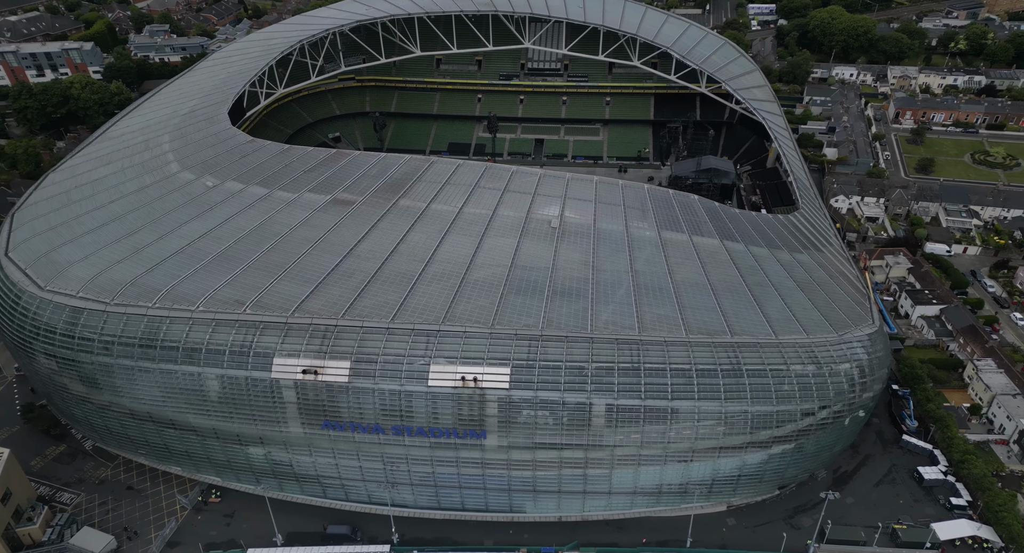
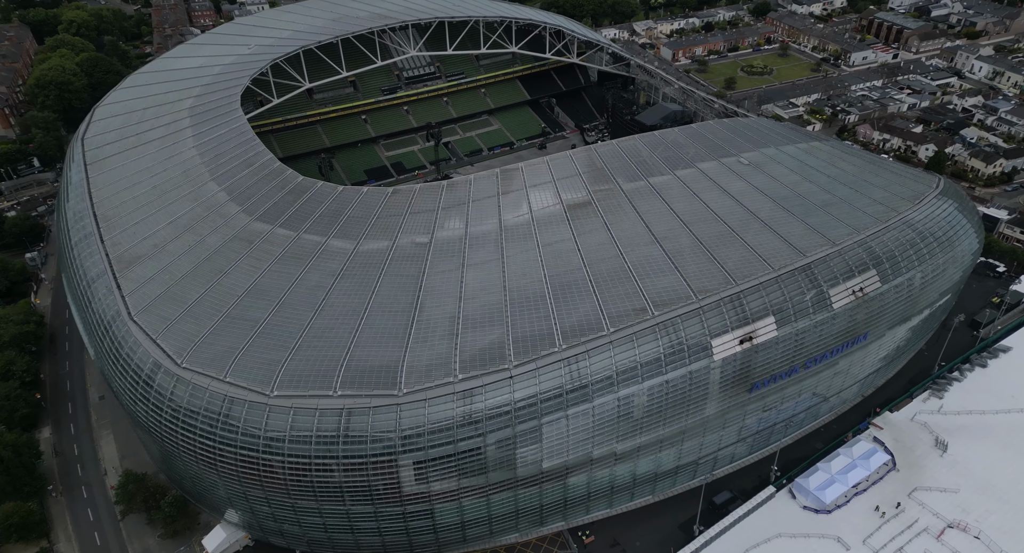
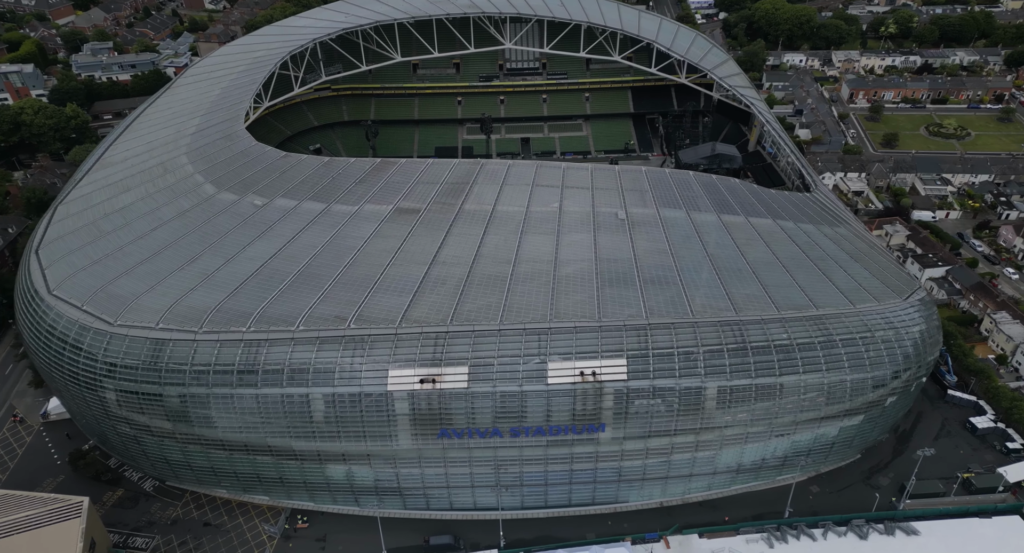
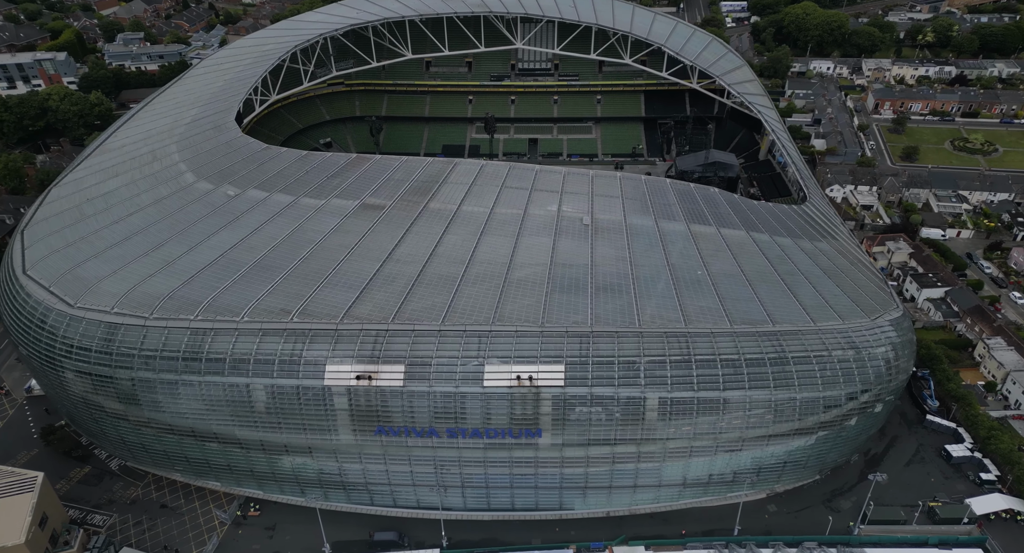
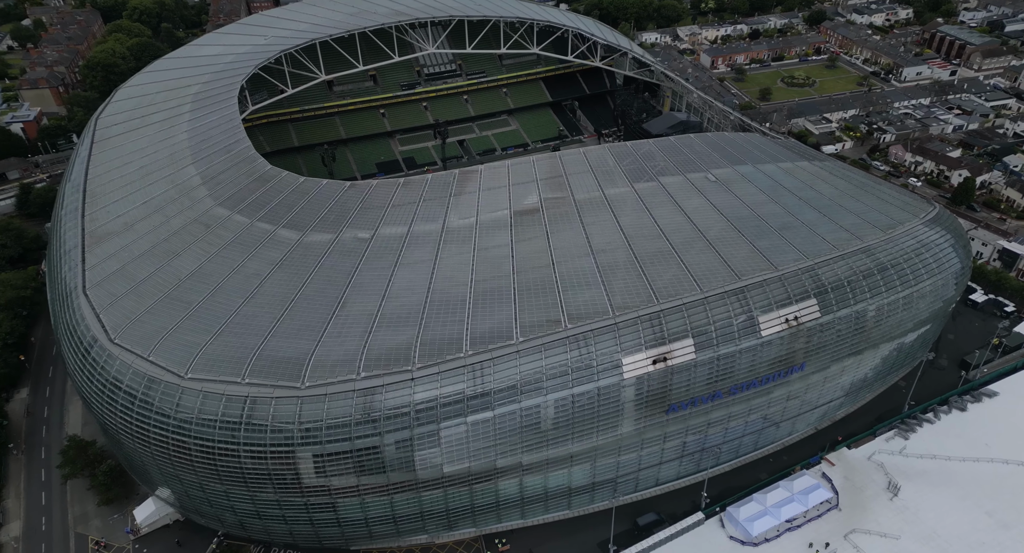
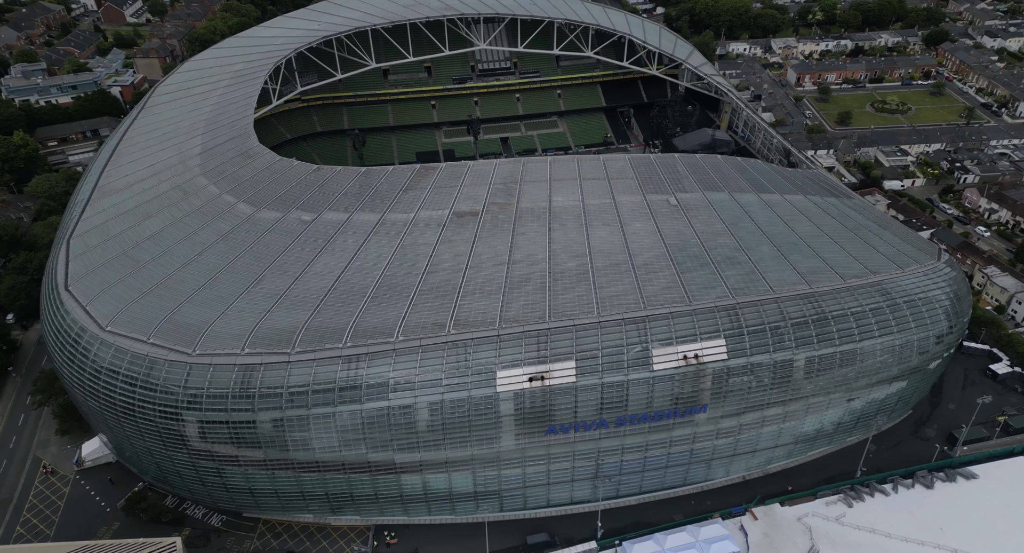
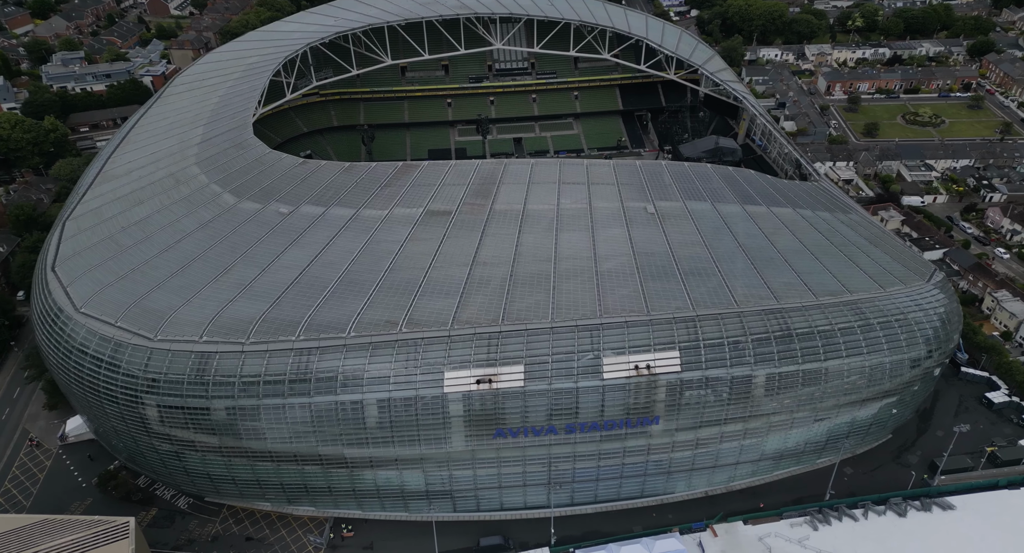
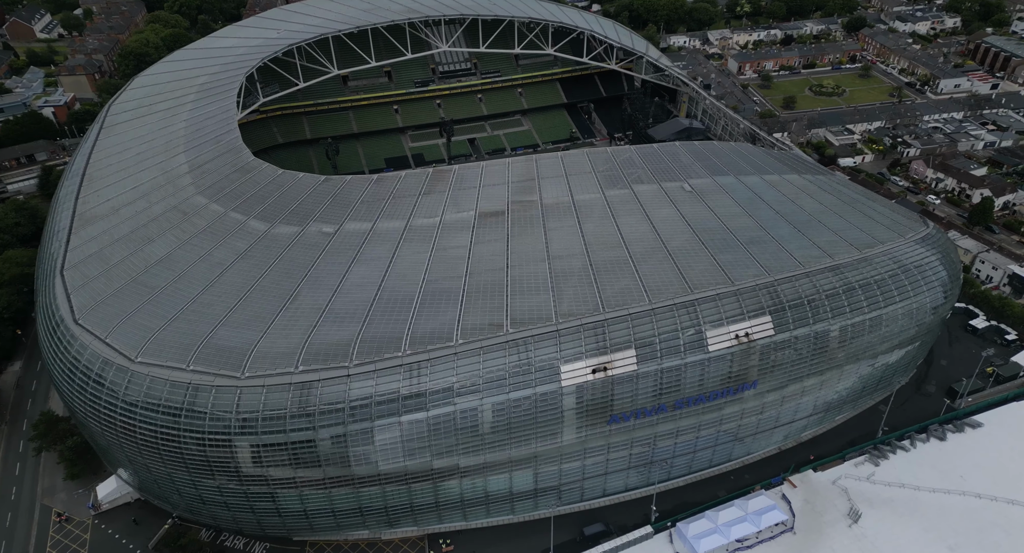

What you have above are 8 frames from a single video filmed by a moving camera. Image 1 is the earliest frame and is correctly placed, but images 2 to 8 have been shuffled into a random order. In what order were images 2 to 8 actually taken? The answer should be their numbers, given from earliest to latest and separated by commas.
4, 3, 7, 6, 8, 5, 2
